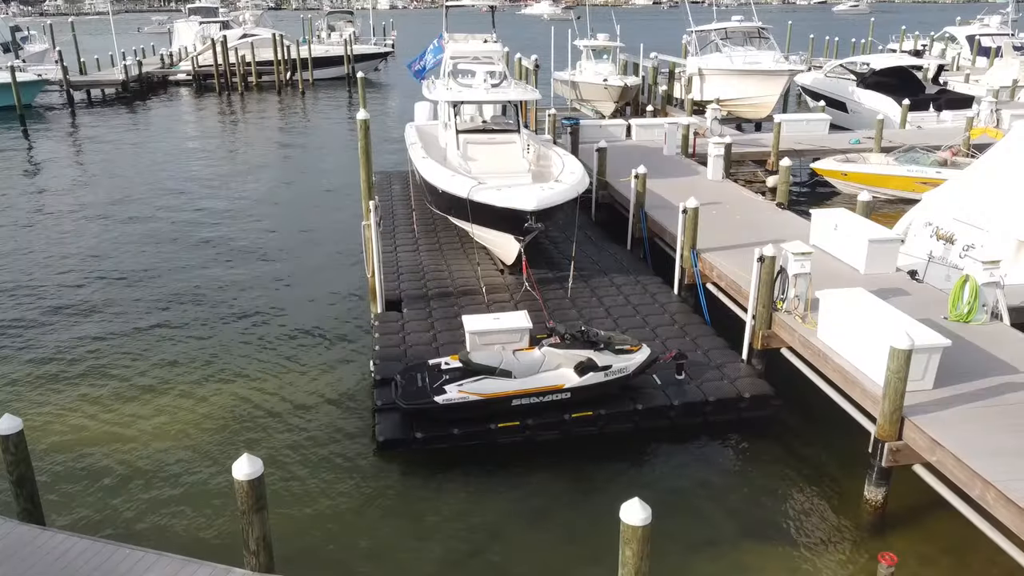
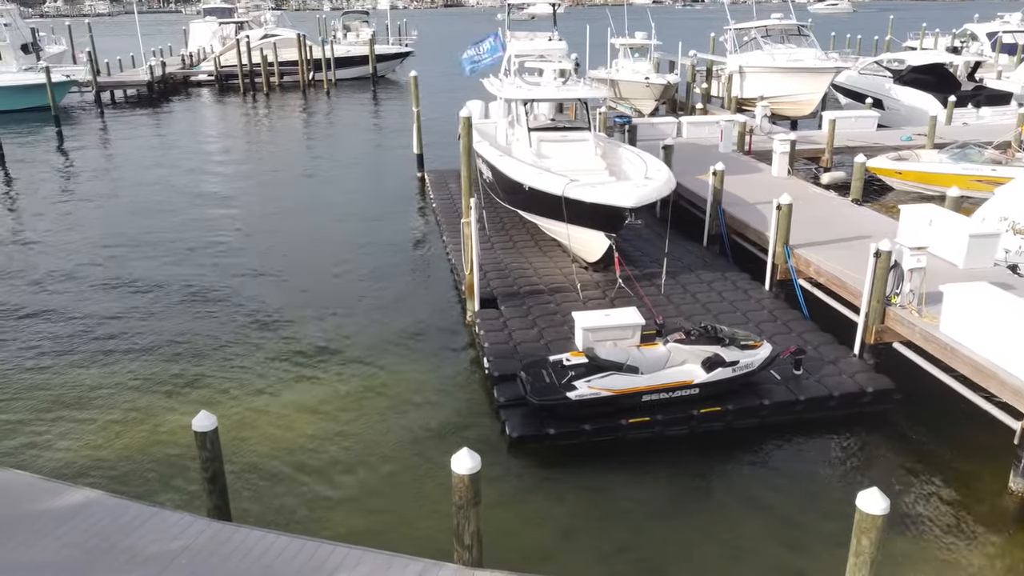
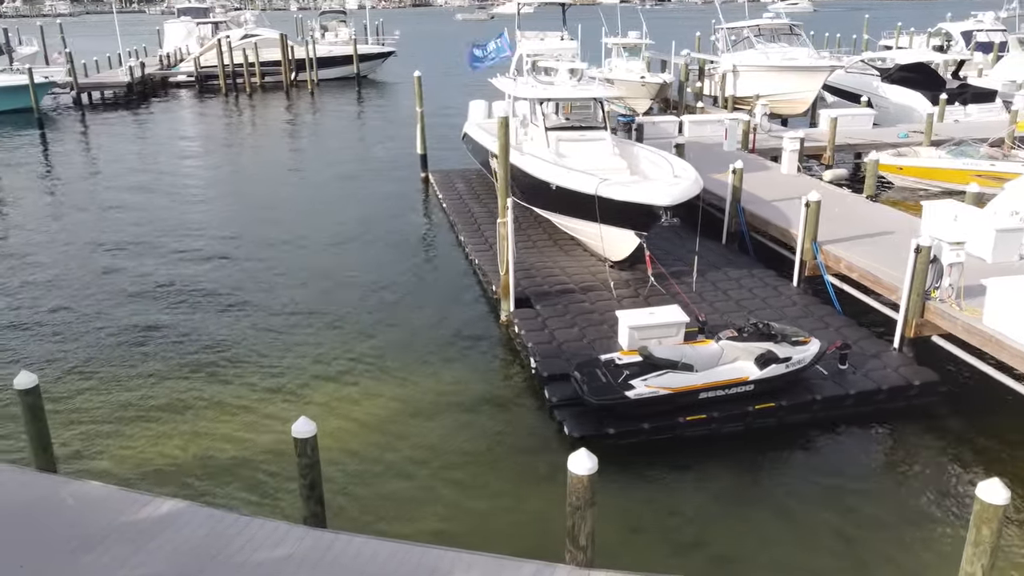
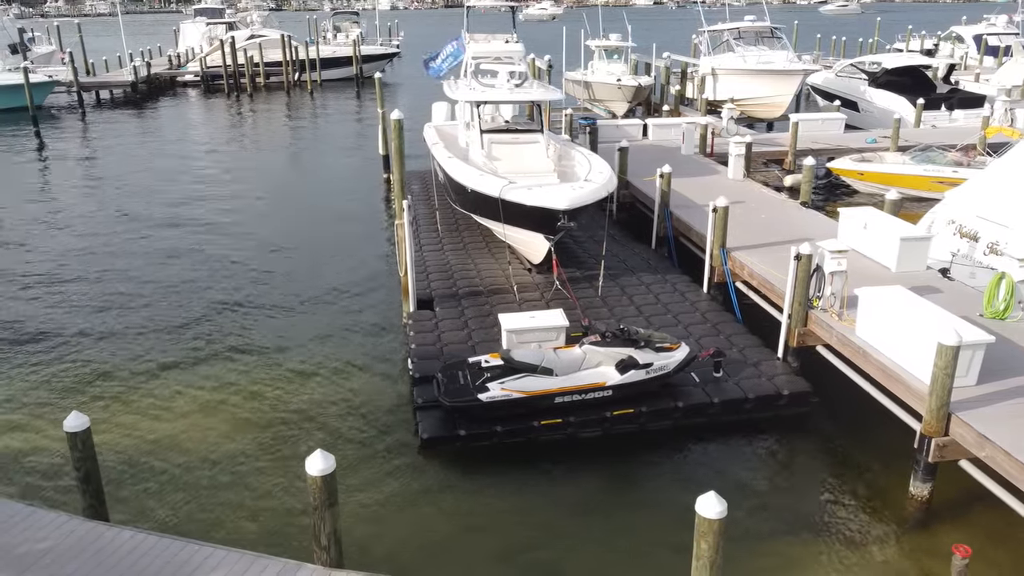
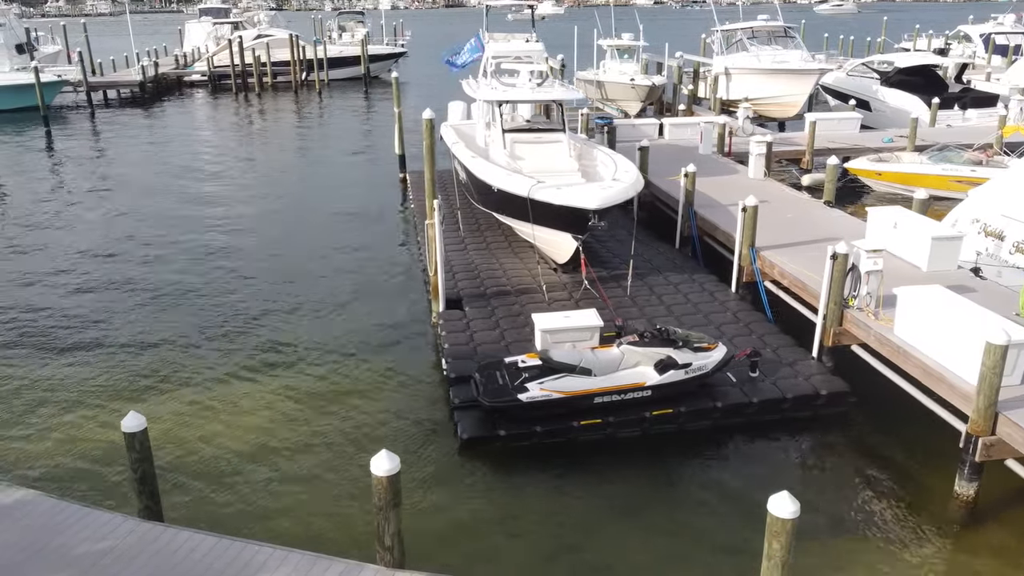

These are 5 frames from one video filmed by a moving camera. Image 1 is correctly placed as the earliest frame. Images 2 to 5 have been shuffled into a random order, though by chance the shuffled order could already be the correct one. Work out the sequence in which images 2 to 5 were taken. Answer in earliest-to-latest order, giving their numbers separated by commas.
4, 5, 2, 3
